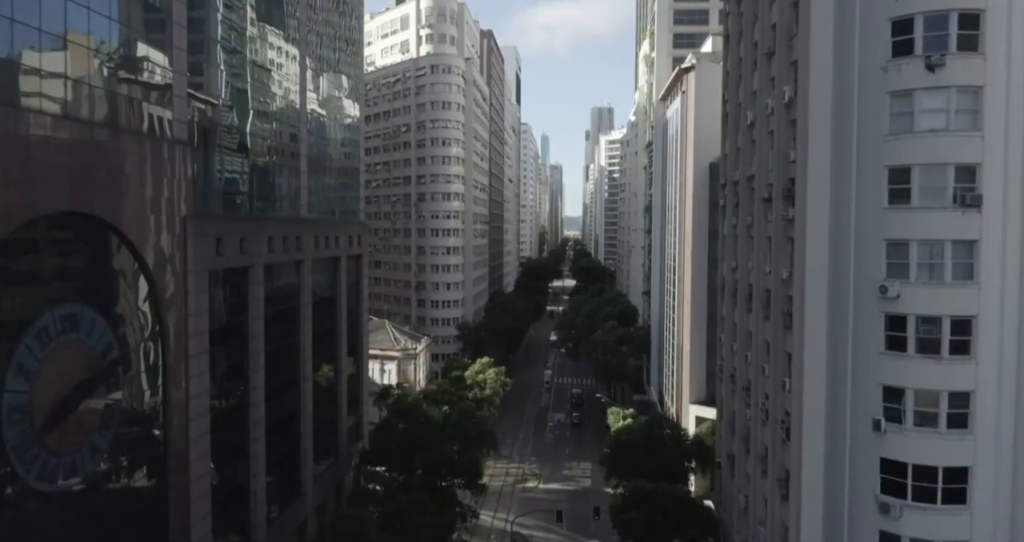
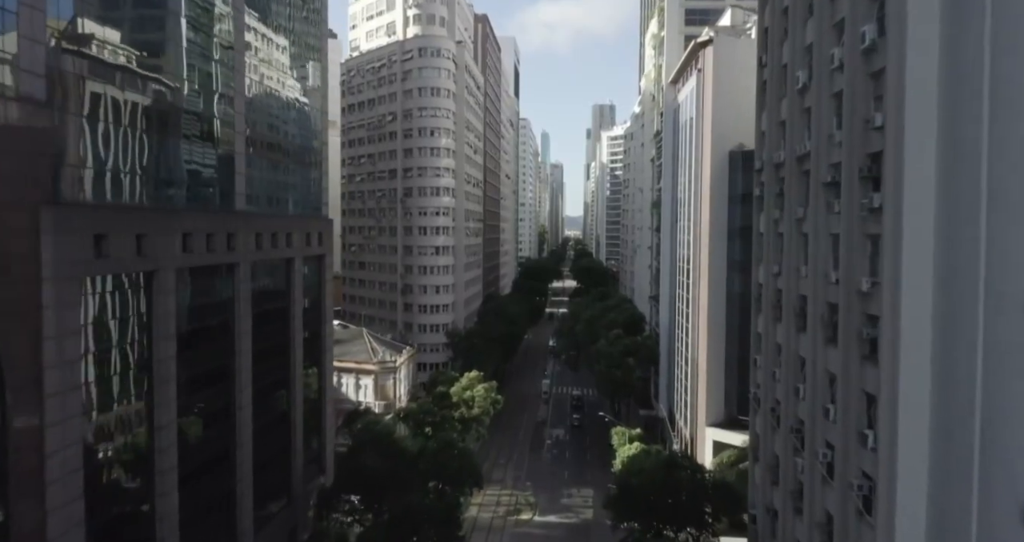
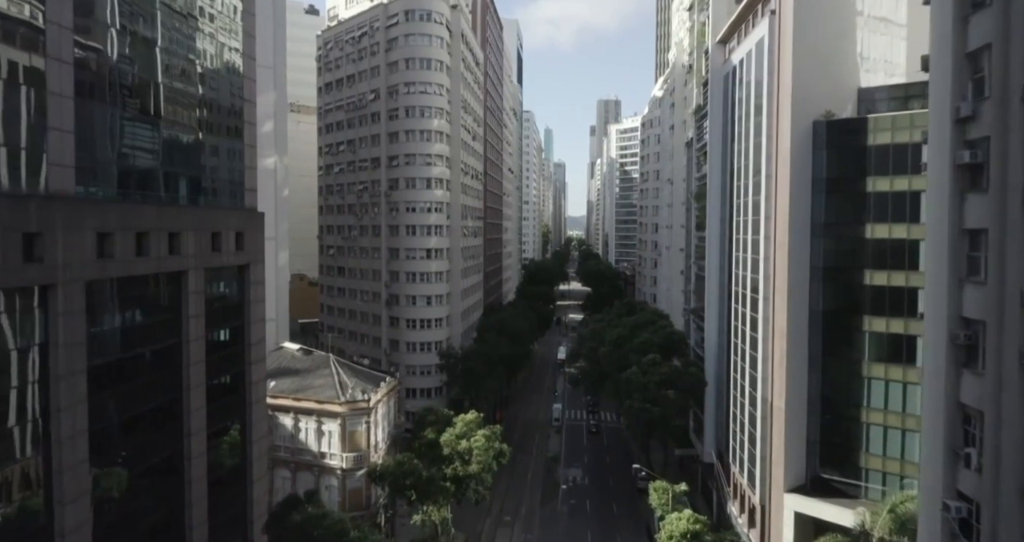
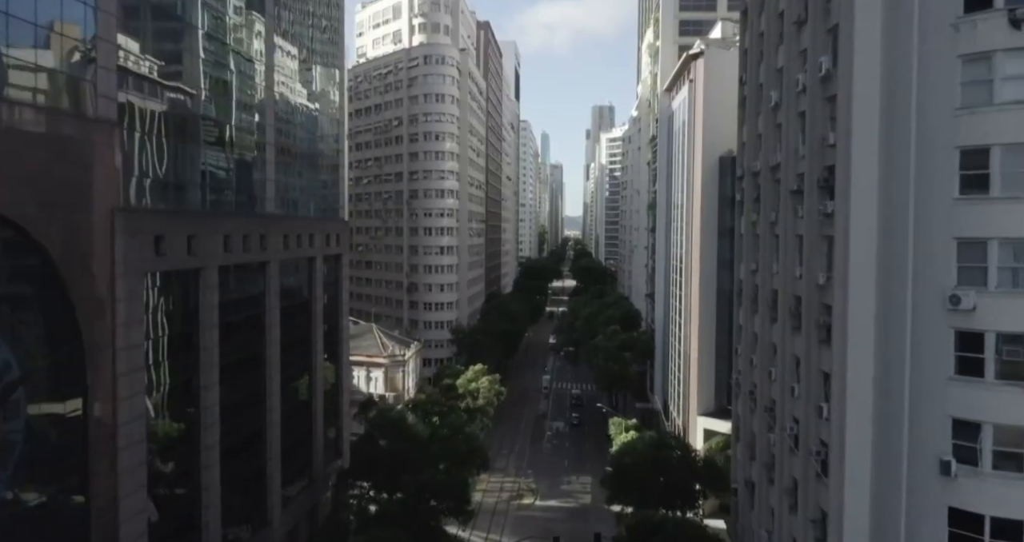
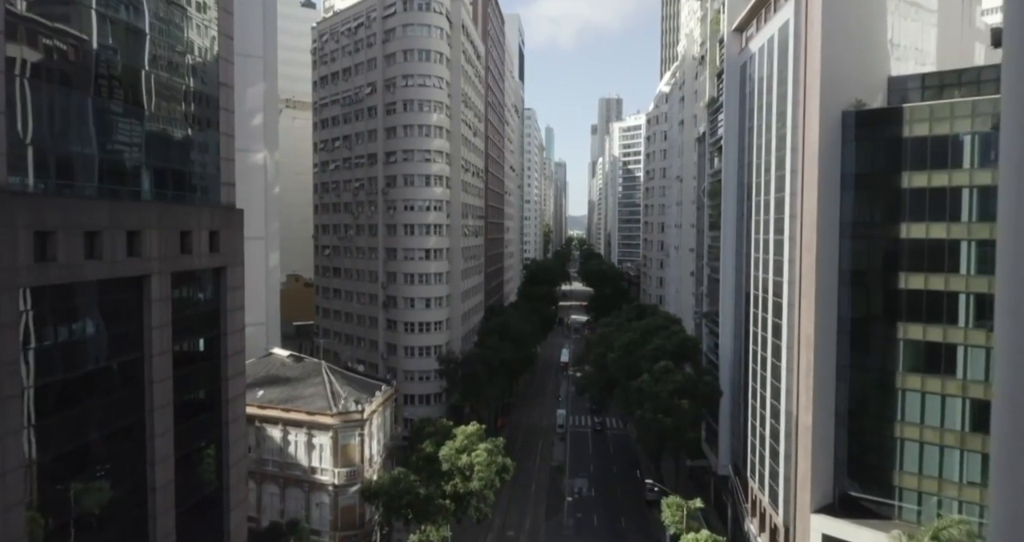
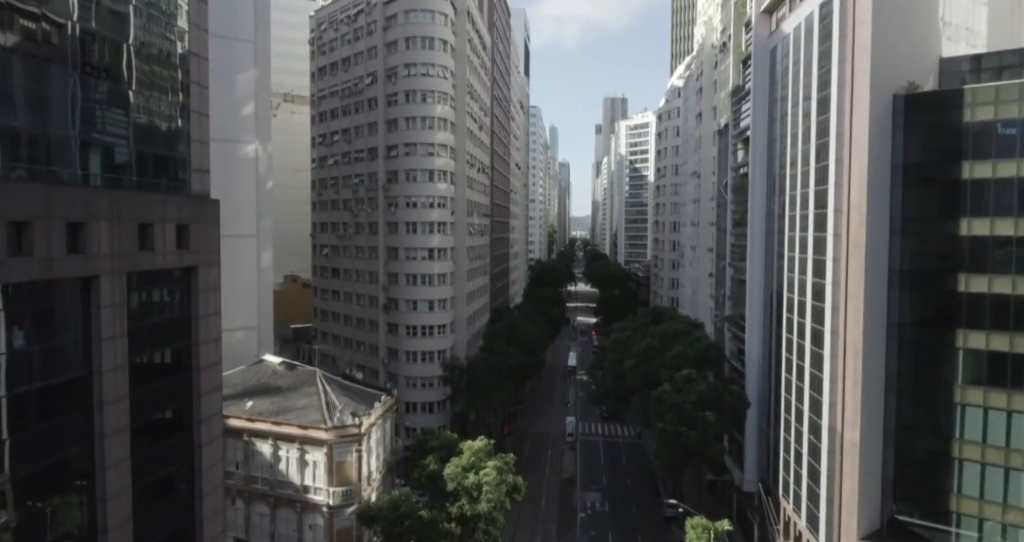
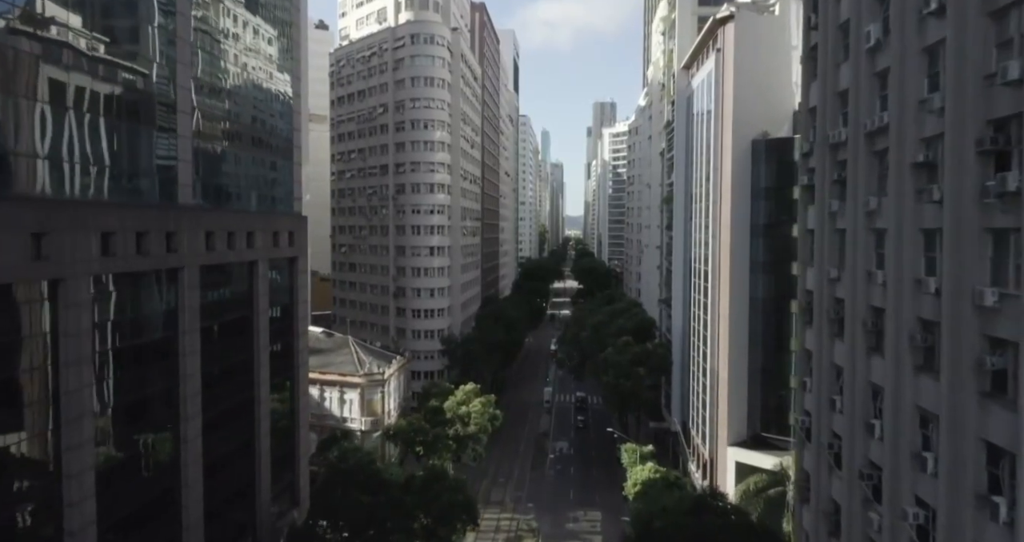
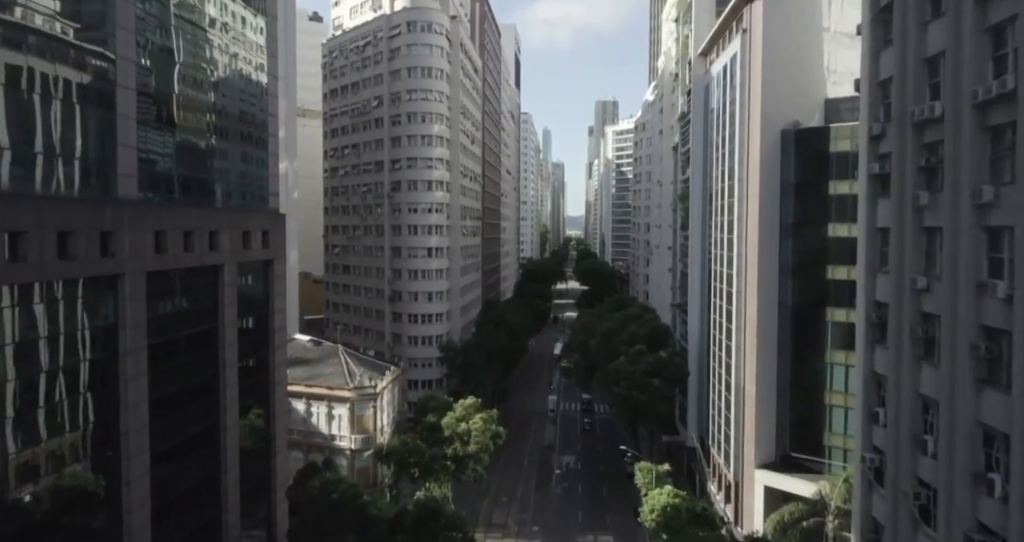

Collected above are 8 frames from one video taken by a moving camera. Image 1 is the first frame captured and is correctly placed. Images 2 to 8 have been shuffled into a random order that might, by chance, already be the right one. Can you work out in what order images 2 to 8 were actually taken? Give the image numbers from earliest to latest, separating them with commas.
4, 2, 7, 8, 3, 5, 6
